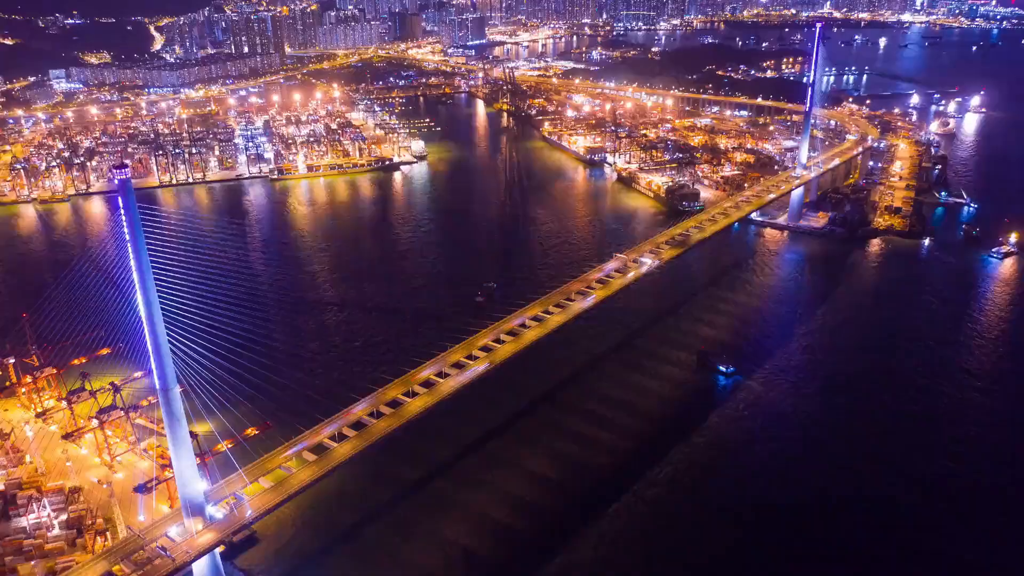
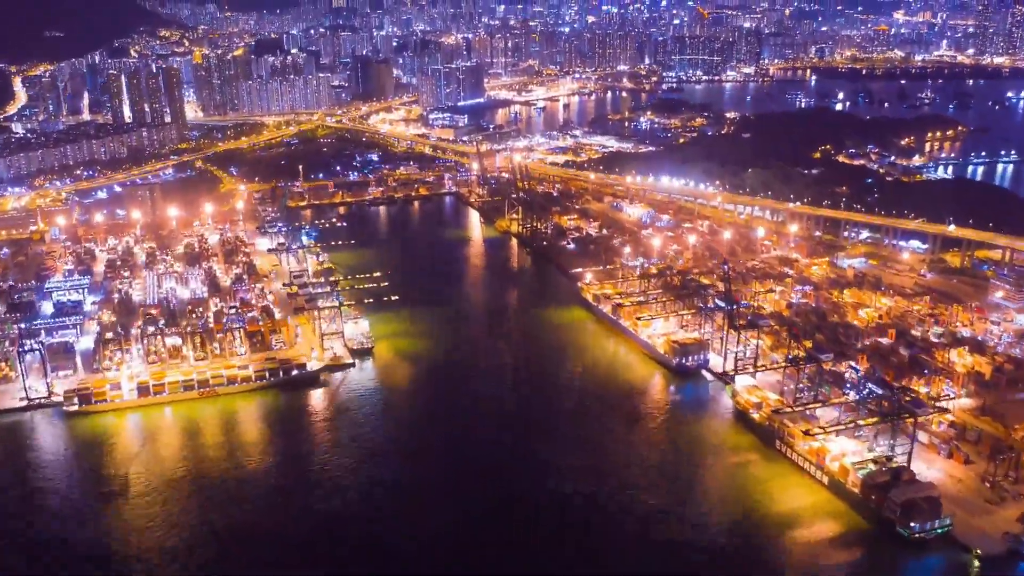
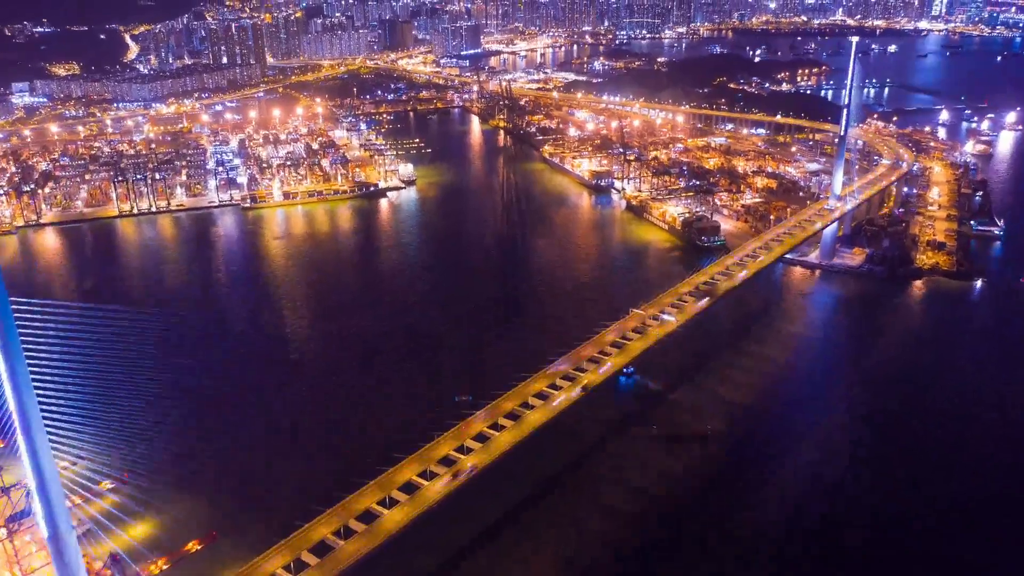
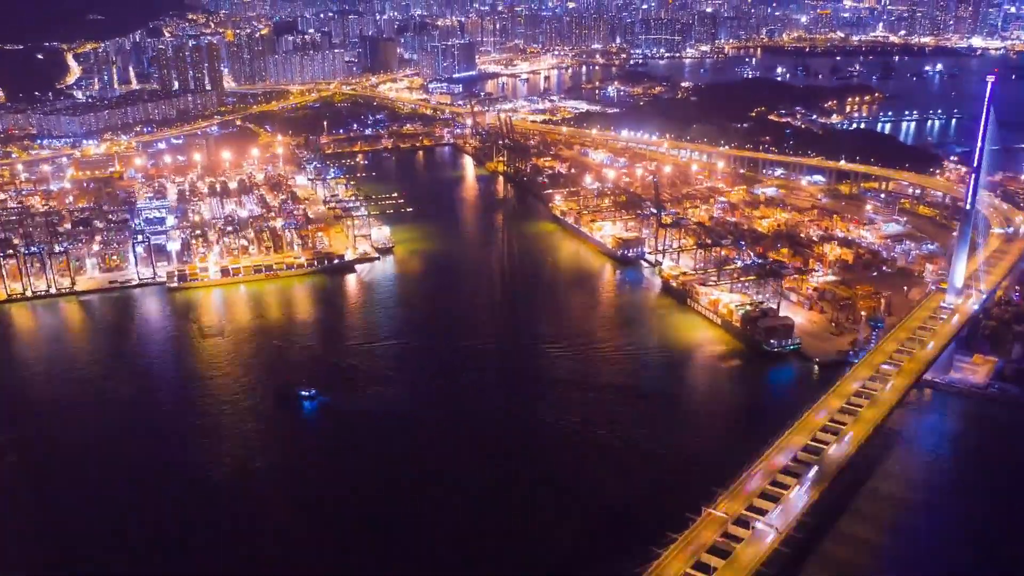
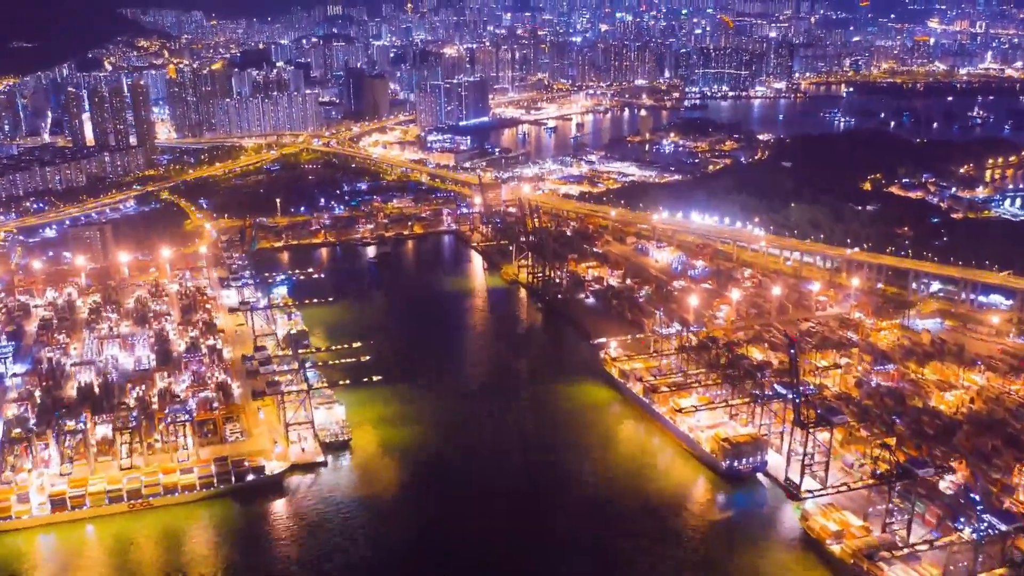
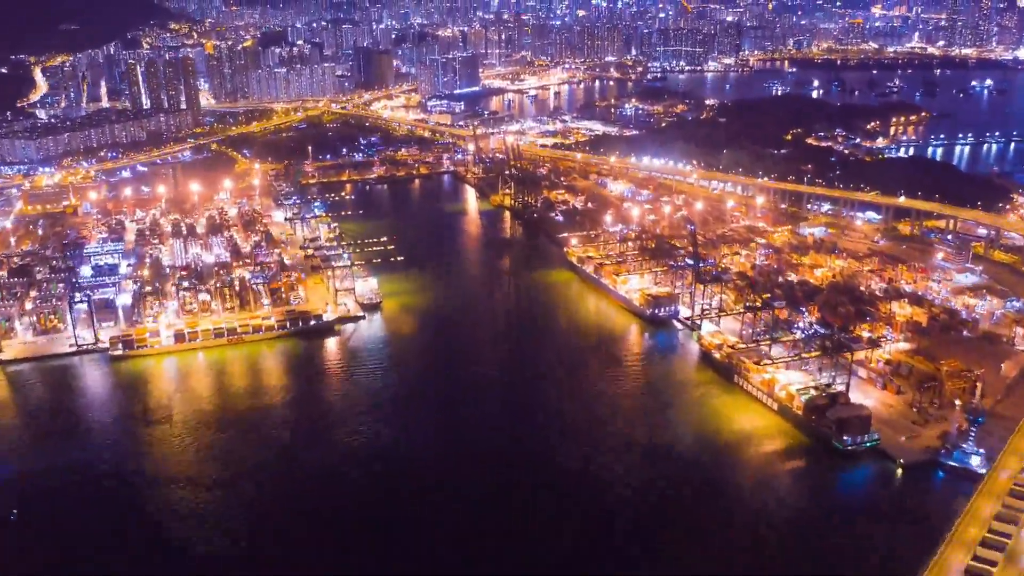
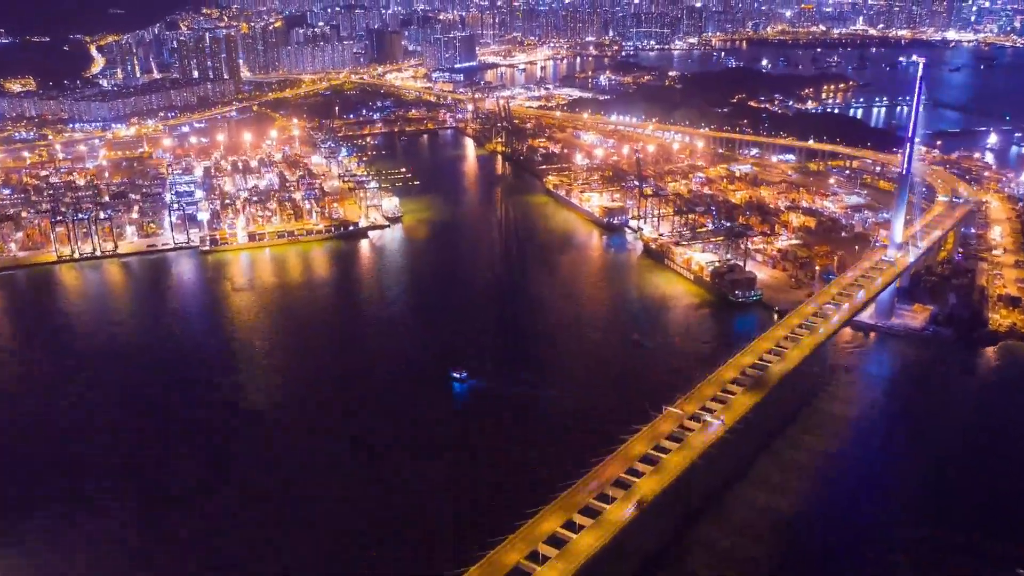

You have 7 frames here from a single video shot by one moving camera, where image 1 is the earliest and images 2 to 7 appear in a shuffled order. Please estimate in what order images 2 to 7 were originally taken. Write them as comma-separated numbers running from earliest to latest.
3, 7, 4, 6, 2, 5
